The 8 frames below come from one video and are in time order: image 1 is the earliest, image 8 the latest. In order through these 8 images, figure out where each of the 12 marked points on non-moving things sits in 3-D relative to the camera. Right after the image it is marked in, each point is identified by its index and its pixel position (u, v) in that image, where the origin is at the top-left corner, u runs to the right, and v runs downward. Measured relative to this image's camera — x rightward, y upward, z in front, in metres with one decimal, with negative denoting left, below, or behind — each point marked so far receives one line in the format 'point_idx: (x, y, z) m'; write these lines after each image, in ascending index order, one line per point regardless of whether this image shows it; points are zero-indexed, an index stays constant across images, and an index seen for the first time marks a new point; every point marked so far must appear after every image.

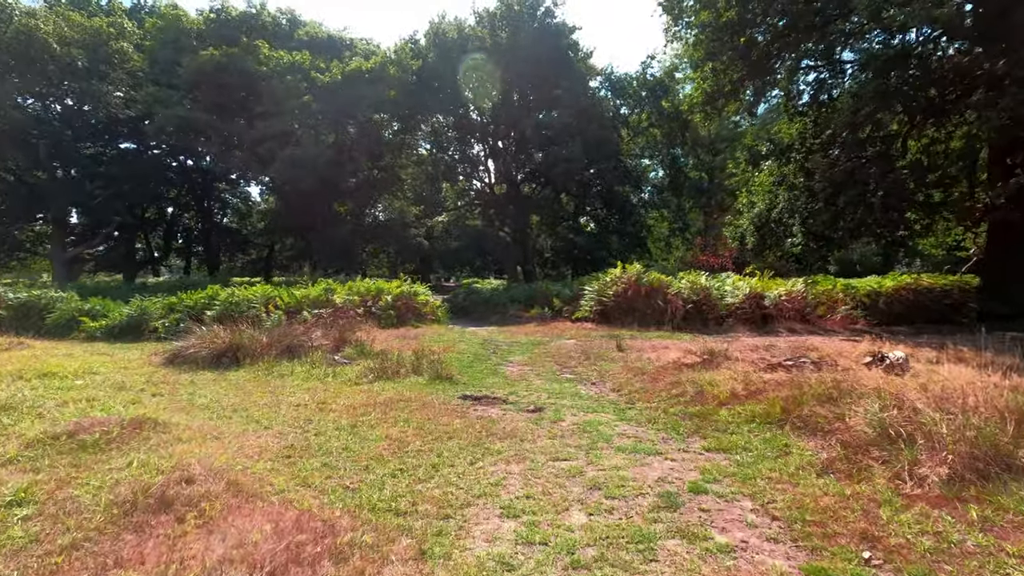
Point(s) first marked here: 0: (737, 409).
0: (+2.0, -1.1, +4.8) m
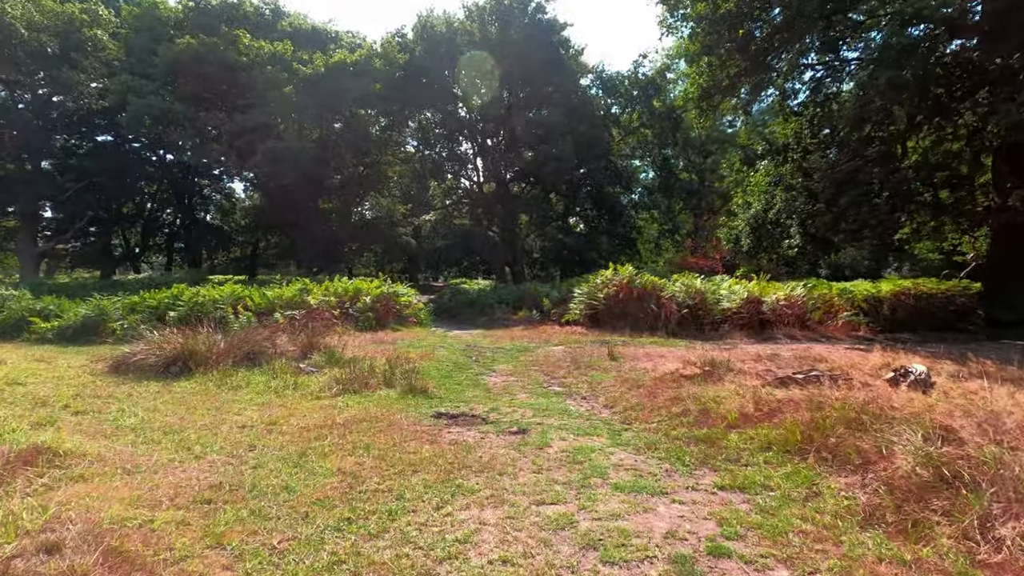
0: (+1.9, -1.2, +4.2) m
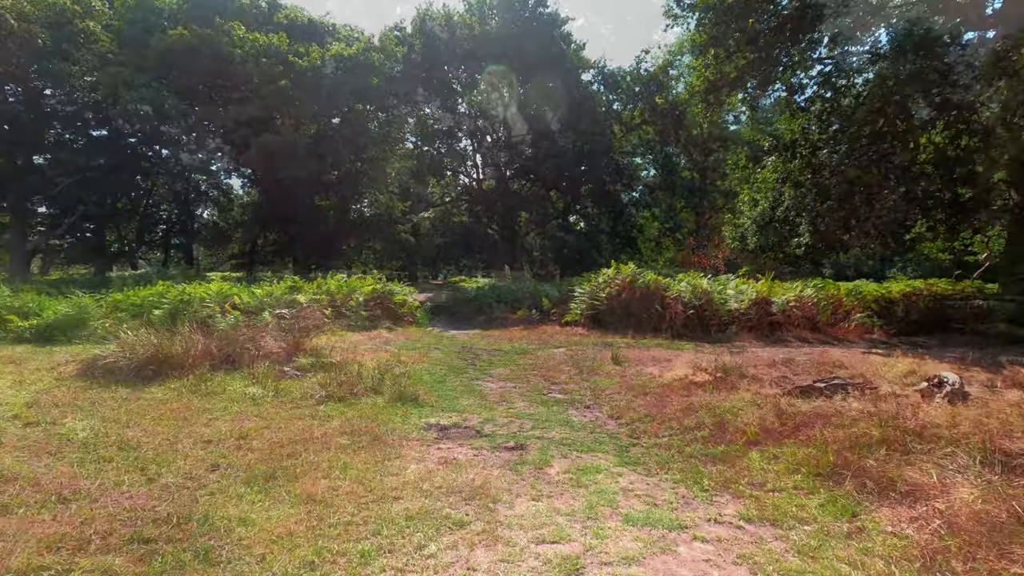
0: (+1.8, -1.2, +3.8) m
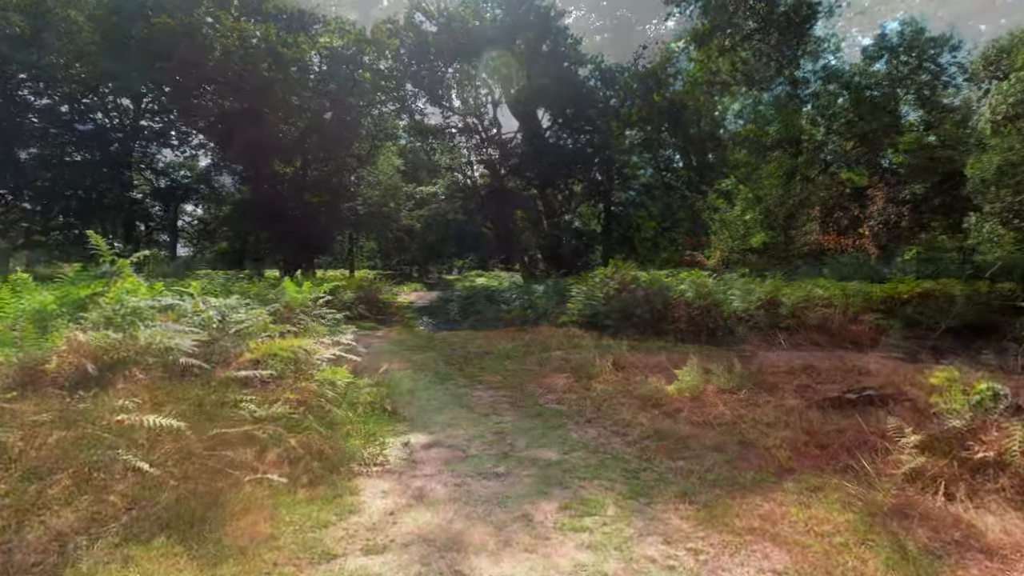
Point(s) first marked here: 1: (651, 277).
0: (+1.8, -1.2, +3.2) m
1: (+2.5, +0.2, +9.6) m
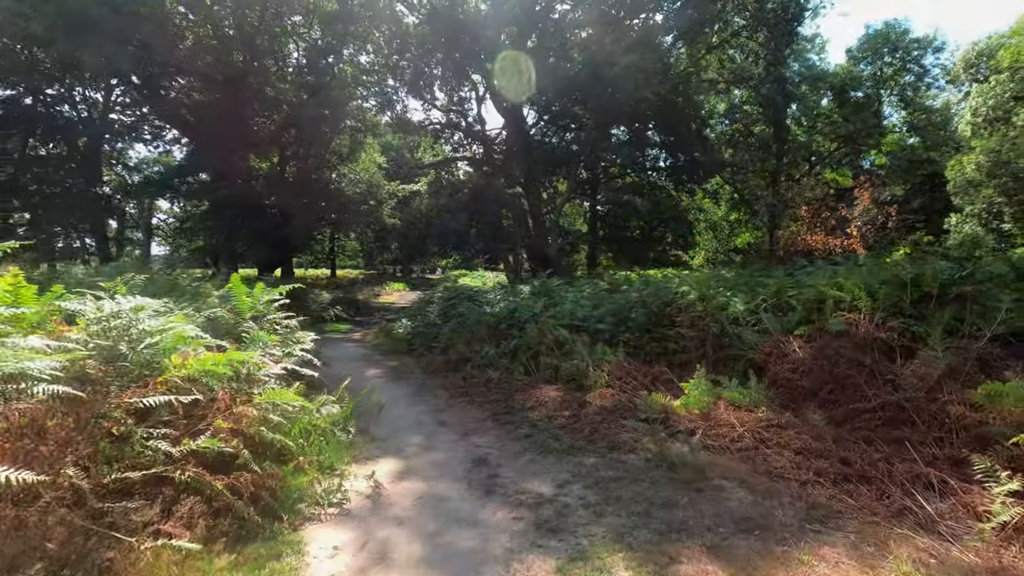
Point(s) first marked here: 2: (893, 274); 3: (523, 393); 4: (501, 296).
0: (+1.7, -1.2, +2.5) m
1: (+2.2, +0.1, +9.0) m
2: (+3.8, +0.1, +5.4) m
3: (+0.1, -1.2, +6.1) m
4: (-0.2, -0.2, +10.2) m
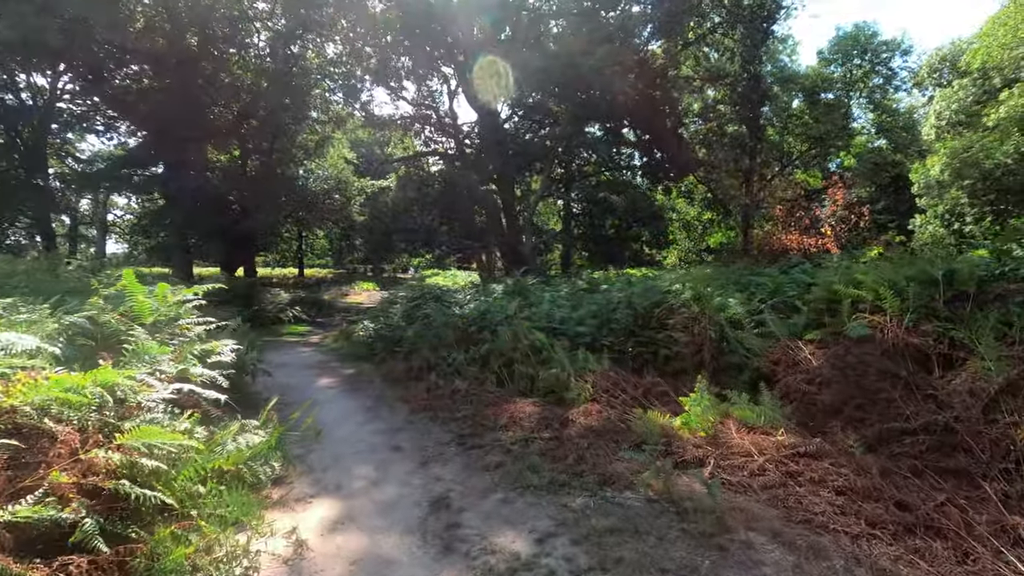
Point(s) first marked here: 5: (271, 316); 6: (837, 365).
0: (+1.6, -1.2, +1.7) m
1: (+1.8, +0.2, +8.2) m
2: (+3.6, +0.2, +4.7) m
3: (-0.2, -1.2, +5.2) m
4: (-0.7, -0.1, +9.4) m
5: (-6.0, -0.7, +13.3) m
6: (+2.6, -0.6, +4.3) m
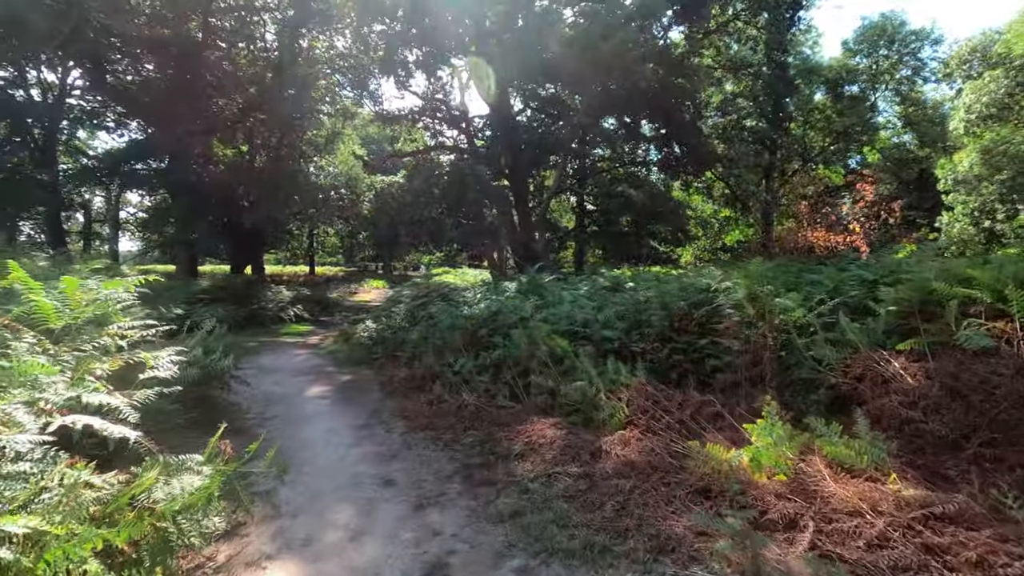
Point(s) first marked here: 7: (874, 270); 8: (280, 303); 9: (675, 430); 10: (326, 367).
0: (+1.7, -1.2, +0.8) m
1: (+2.0, +0.2, +7.3) m
2: (+3.7, +0.2, +3.7) m
3: (0.0, -1.1, +4.3) m
4: (-0.5, -0.1, +8.5) m
5: (-5.7, -0.6, +12.5) m
6: (+2.7, -0.6, +3.3) m
7: (+4.0, +0.2, +6.0) m
8: (-5.7, -0.4, +13.1) m
9: (+1.2, -1.0, +3.9) m
10: (-2.8, -1.2, +8.0) m
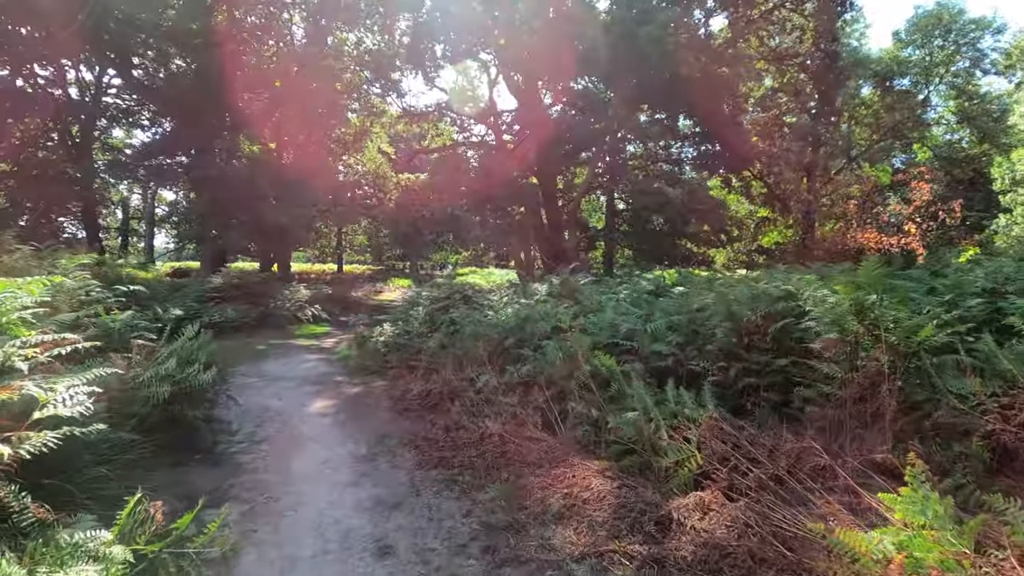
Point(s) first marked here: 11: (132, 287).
0: (+1.7, -1.2, -0.2) m
1: (+2.4, +0.1, +6.2) m
2: (+3.9, +0.1, +2.6) m
3: (+0.2, -1.2, +3.4) m
4: (-0.1, -0.1, +7.5) m
5: (-5.0, -0.6, +11.9) m
6: (+2.9, -0.7, +2.2) m
7: (+4.3, +0.1, +4.8) m
8: (-5.0, -0.4, +12.4) m
9: (+1.4, -1.1, +2.9) m
10: (-2.4, -1.2, +7.2) m
11: (-5.2, +0.3, +8.0) m
